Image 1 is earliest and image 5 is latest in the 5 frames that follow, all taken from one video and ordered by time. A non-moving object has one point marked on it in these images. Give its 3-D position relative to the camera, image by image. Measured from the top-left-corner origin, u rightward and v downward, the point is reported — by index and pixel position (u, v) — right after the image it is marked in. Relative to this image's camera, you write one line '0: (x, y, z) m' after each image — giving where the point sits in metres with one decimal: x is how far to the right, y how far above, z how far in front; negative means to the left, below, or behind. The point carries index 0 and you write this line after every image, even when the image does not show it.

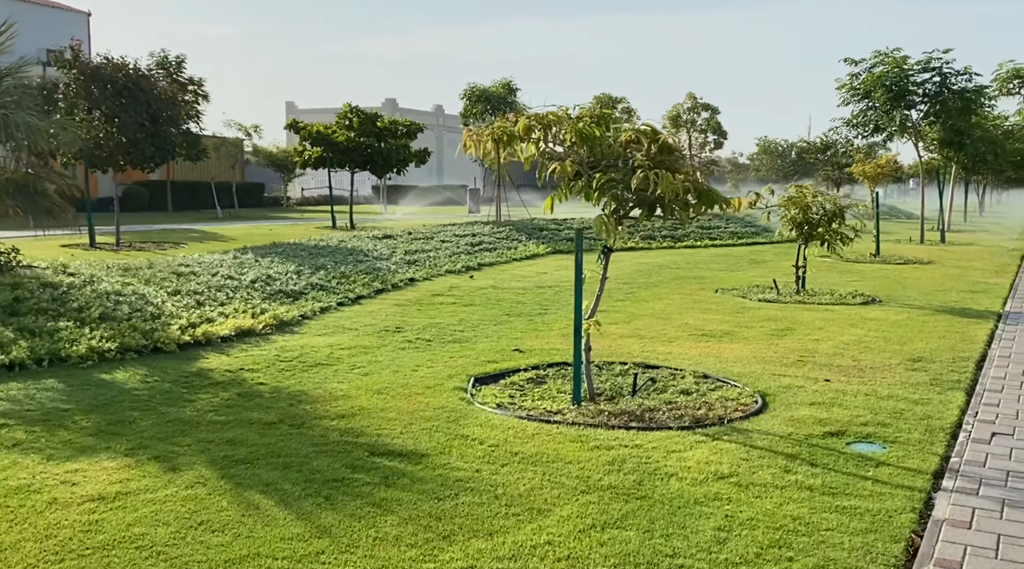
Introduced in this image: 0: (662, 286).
0: (+1.9, 0.0, +12.3) m
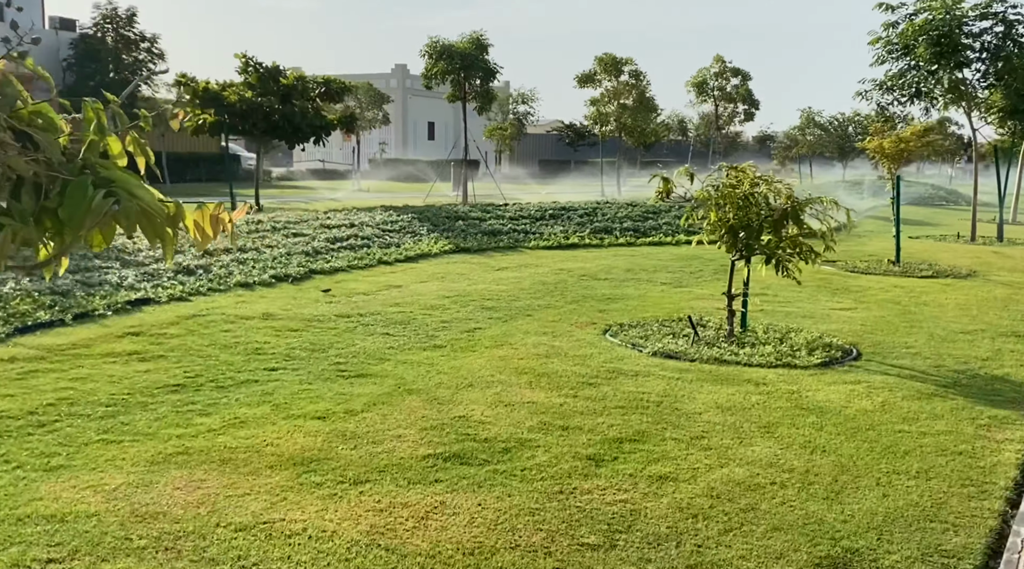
0: (+0.2, -0.3, +8.2) m
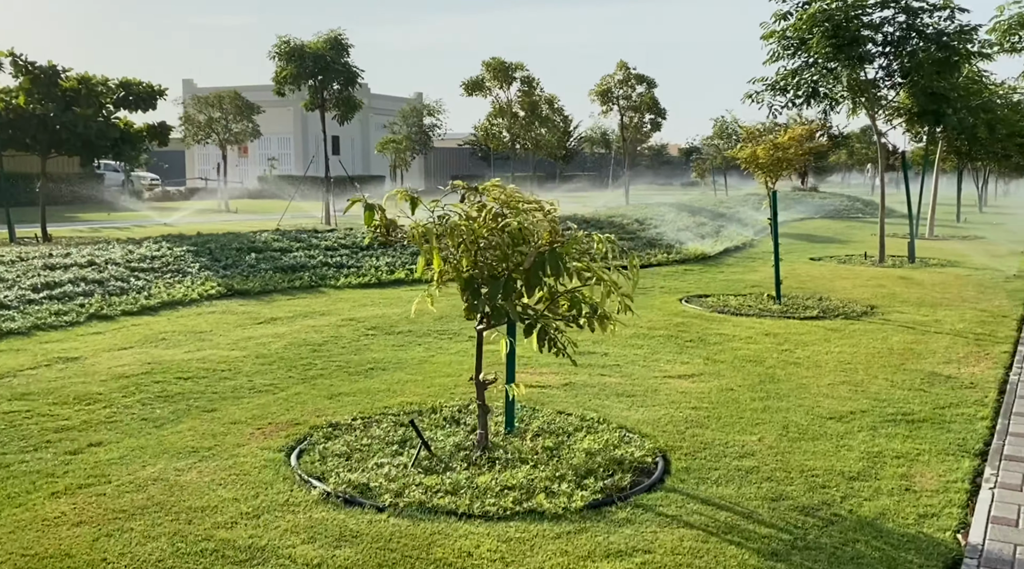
0: (-1.8, -0.8, +5.6) m
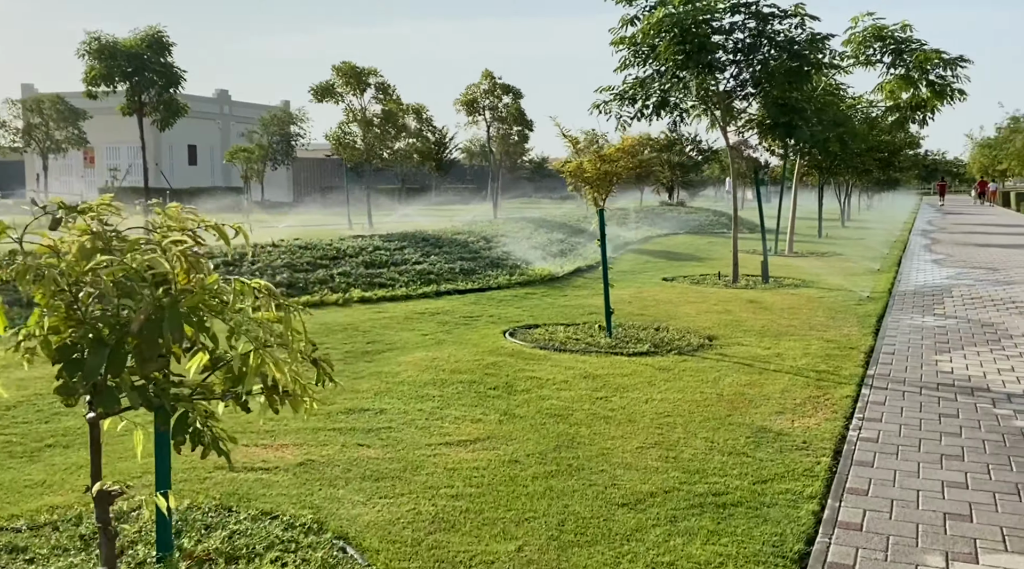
0: (-3.2, -1.0, +3.8) m
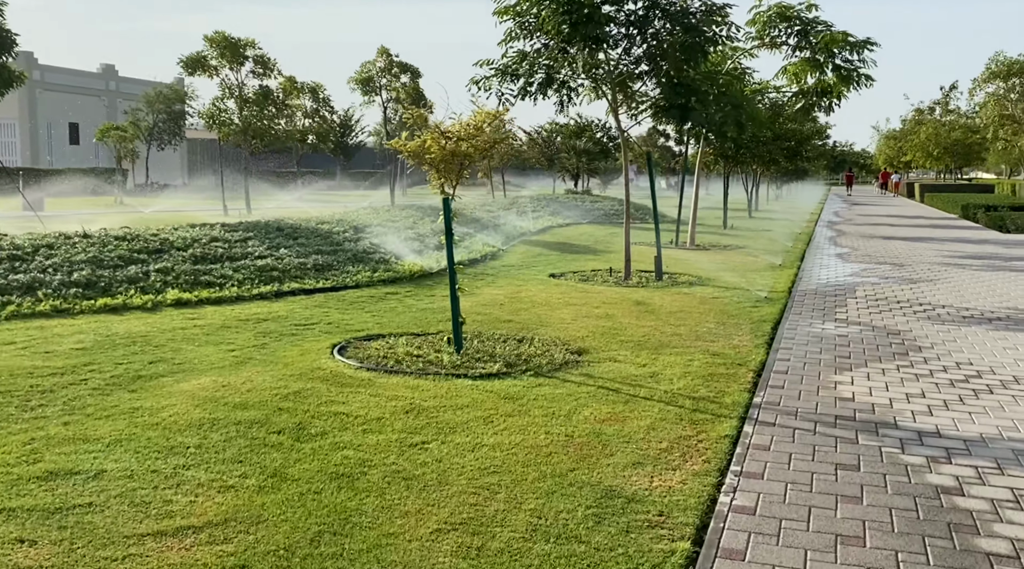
0: (-4.1, -1.2, +1.9) m
